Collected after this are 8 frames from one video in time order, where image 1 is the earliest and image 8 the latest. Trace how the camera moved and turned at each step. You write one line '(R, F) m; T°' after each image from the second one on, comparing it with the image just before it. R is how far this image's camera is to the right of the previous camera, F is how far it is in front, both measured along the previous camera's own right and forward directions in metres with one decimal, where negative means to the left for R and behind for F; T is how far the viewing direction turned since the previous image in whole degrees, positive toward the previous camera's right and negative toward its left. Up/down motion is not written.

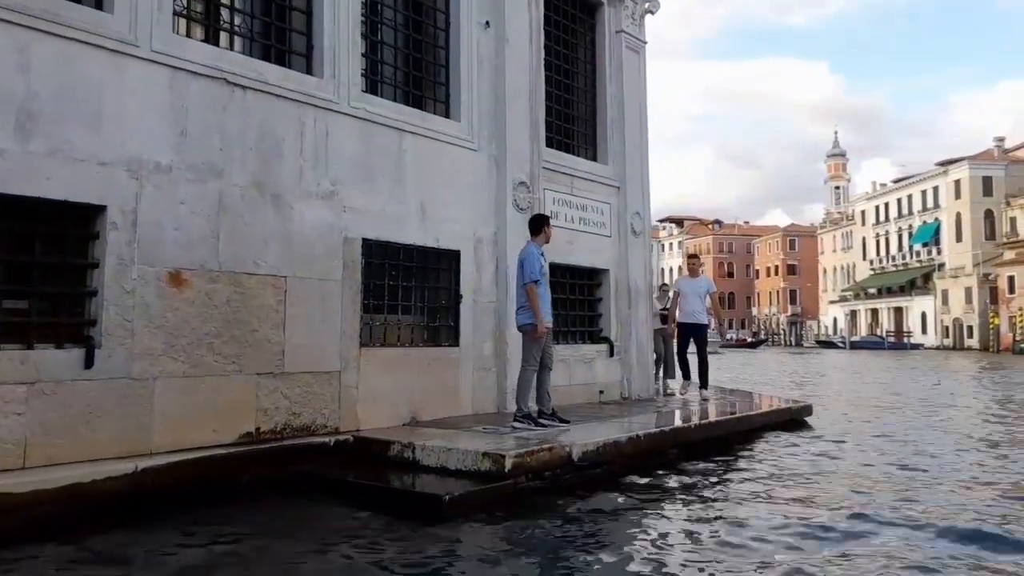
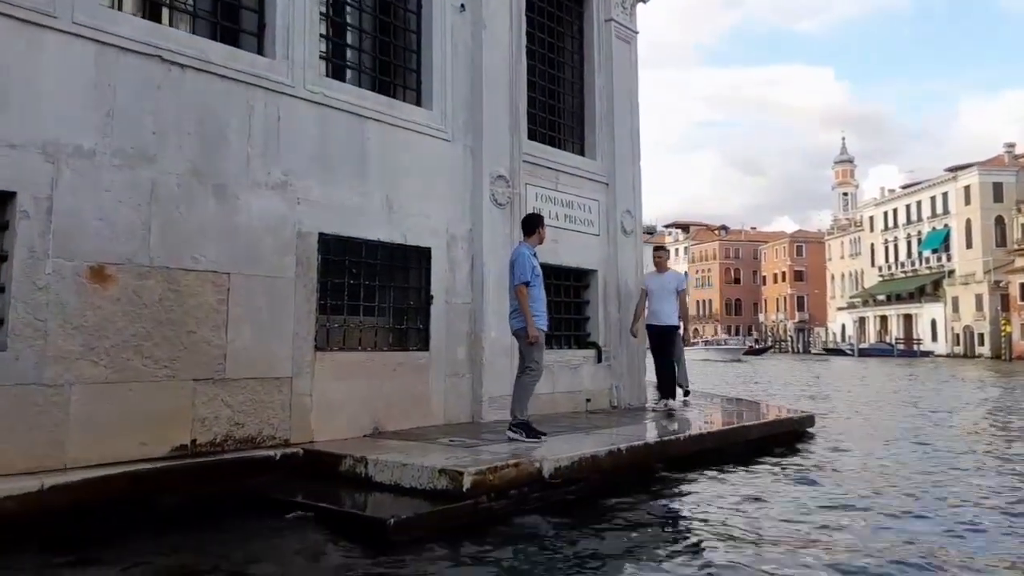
(+0.3, +0.7) m; 0°
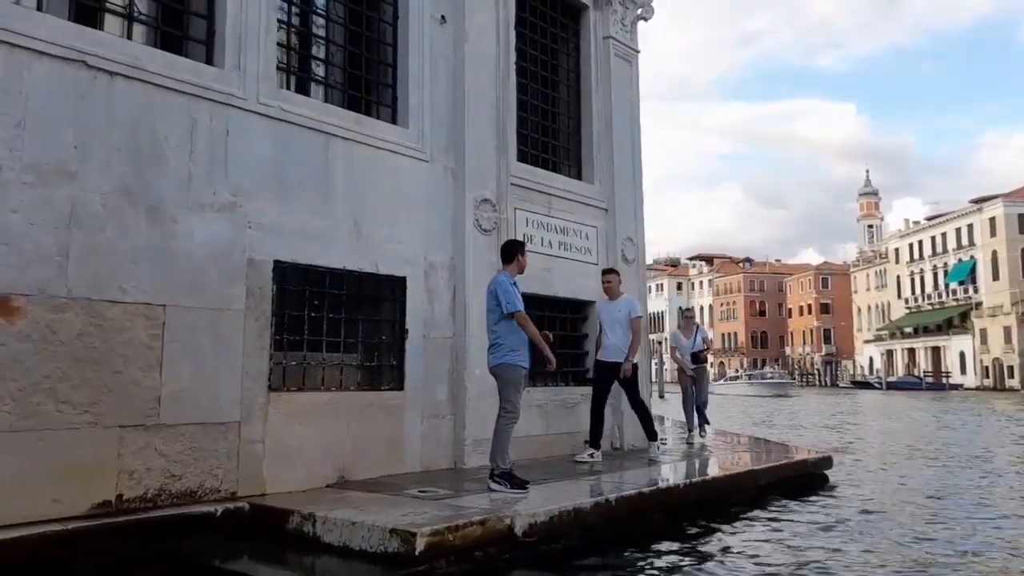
(+0.3, +0.8) m; -1°
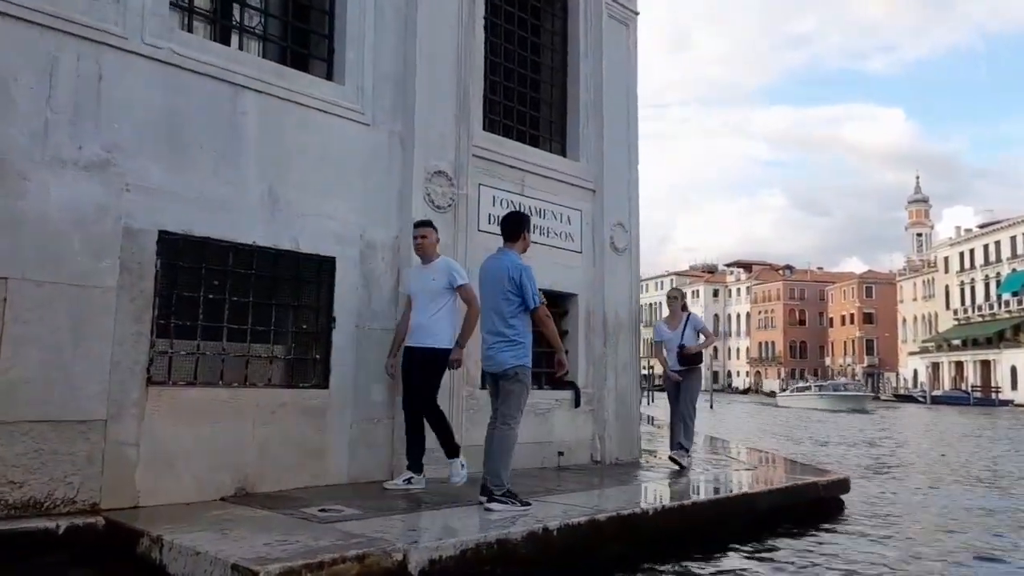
(+0.7, +1.1) m; -2°
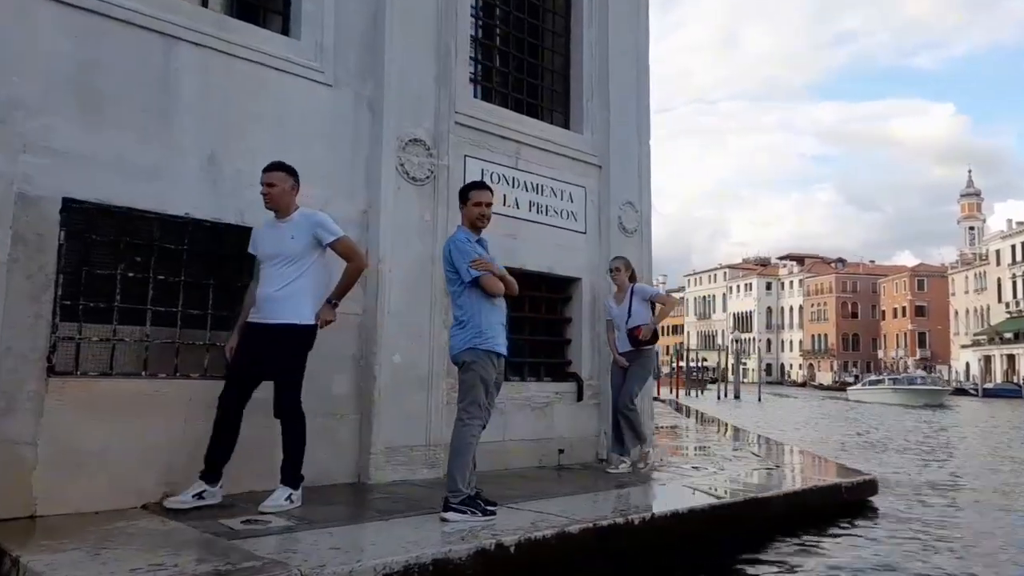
(+0.5, +0.9) m; -3°
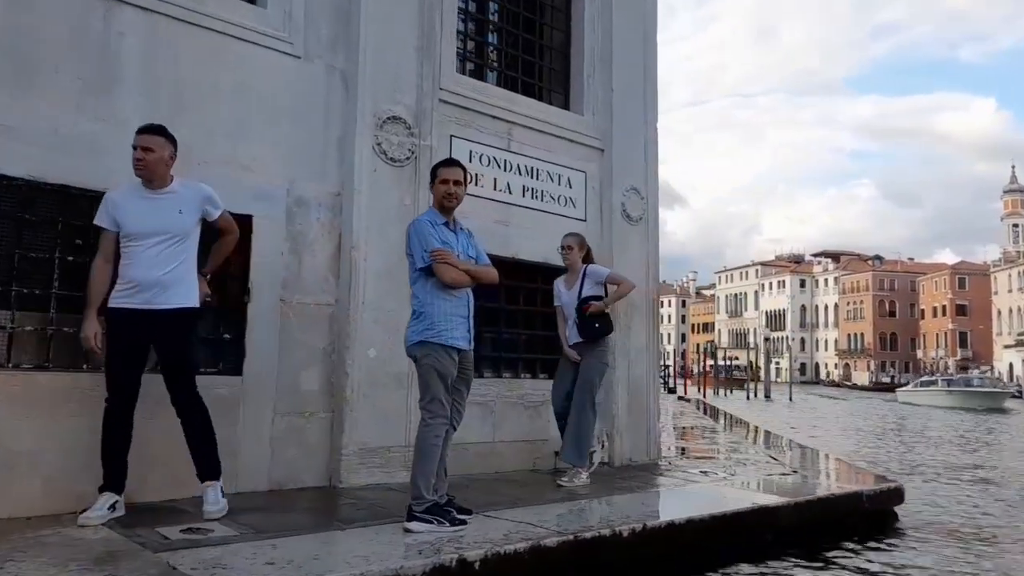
(+0.3, +0.5) m; -2°
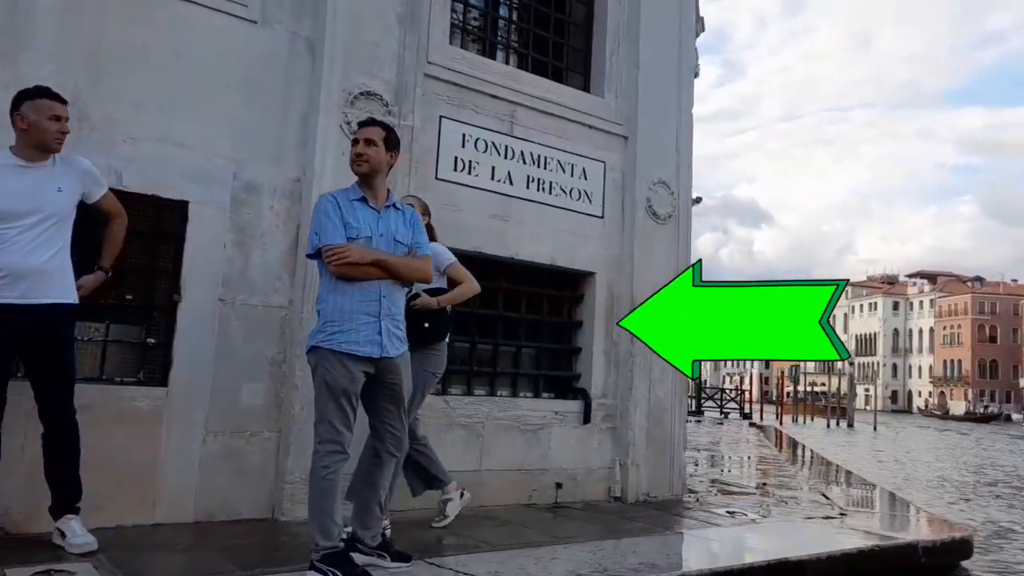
(+0.6, +0.9) m; -5°
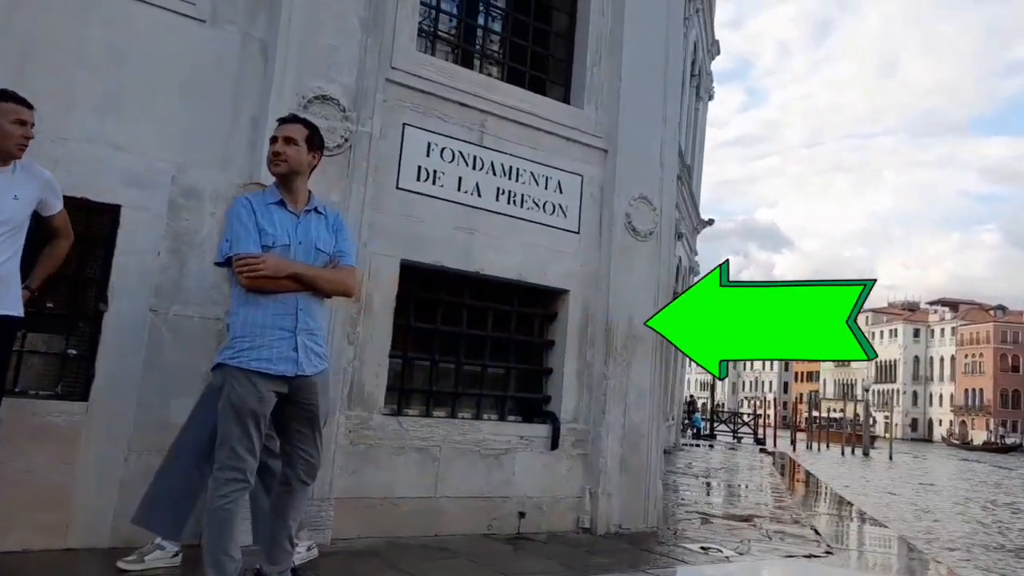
(+0.3, +0.3) m; -1°
